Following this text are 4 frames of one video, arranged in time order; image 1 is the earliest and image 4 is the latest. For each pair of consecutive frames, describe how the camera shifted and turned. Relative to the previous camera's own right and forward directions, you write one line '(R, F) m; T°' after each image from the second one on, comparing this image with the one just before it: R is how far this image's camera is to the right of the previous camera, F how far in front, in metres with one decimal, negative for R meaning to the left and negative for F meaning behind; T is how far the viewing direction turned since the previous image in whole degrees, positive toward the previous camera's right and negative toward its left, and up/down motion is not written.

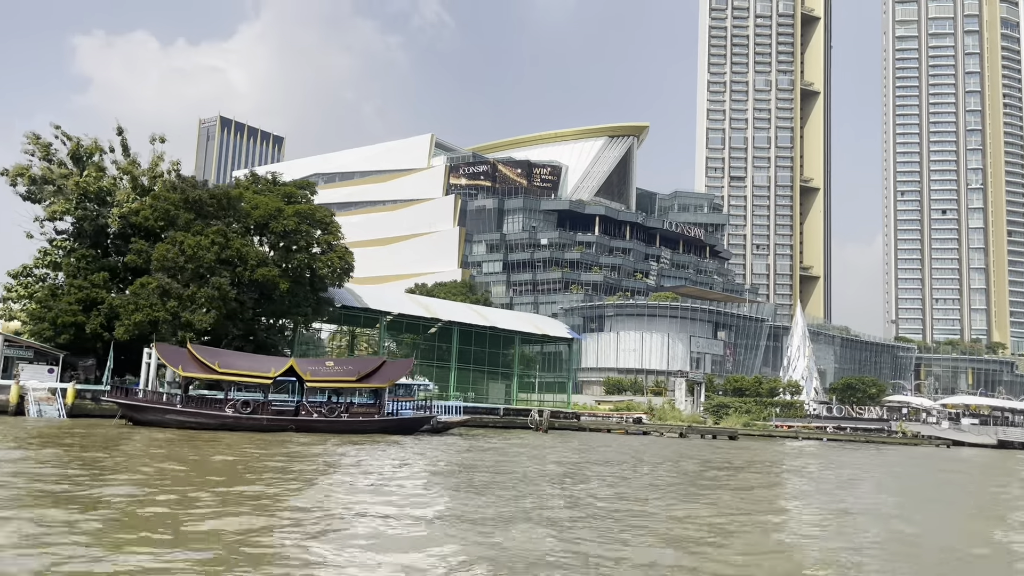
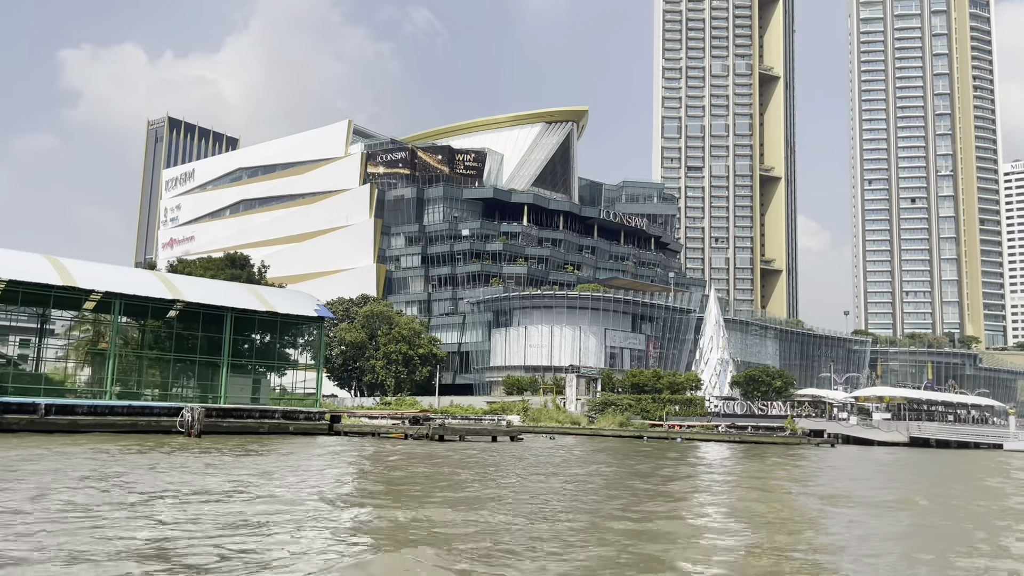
(+12.2, +10.6) m; 0°
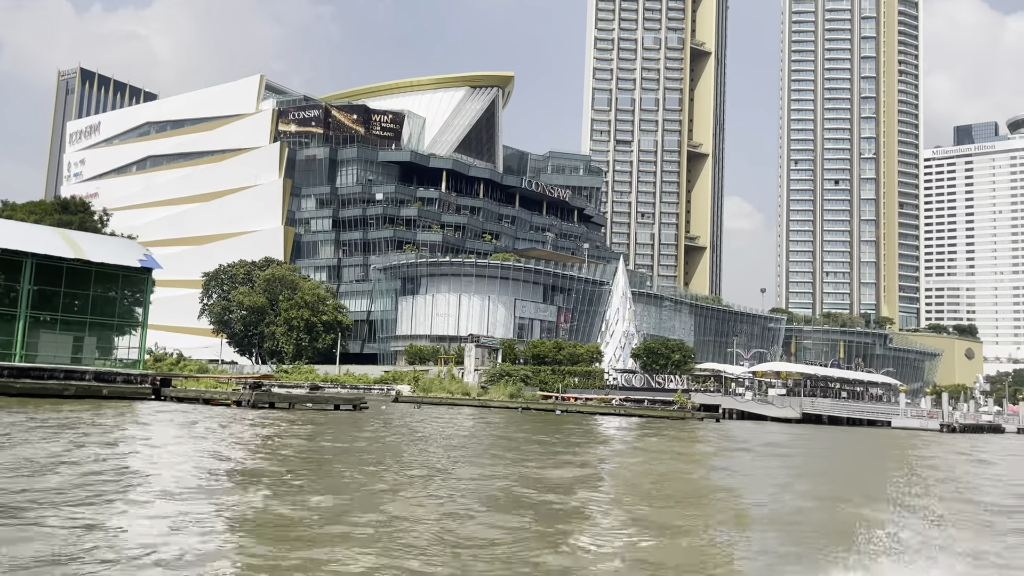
(+3.6, +3.3) m; +4°
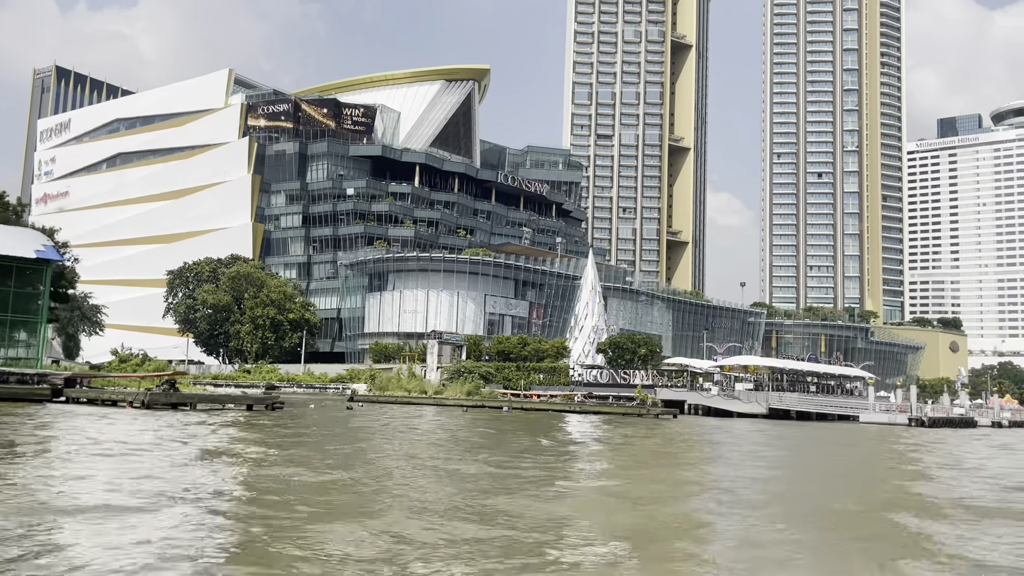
(+2.4, +2.3) m; +1°
